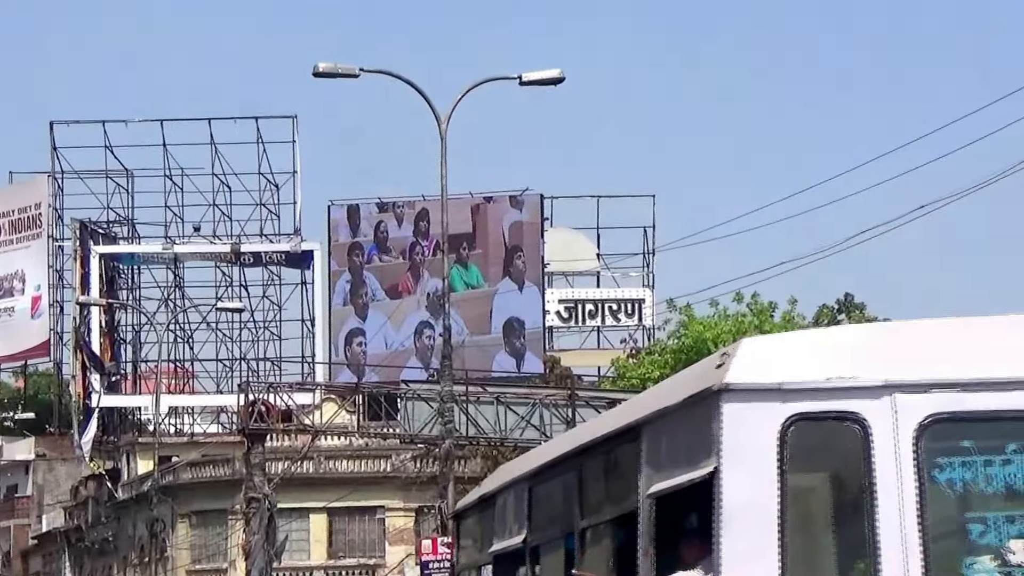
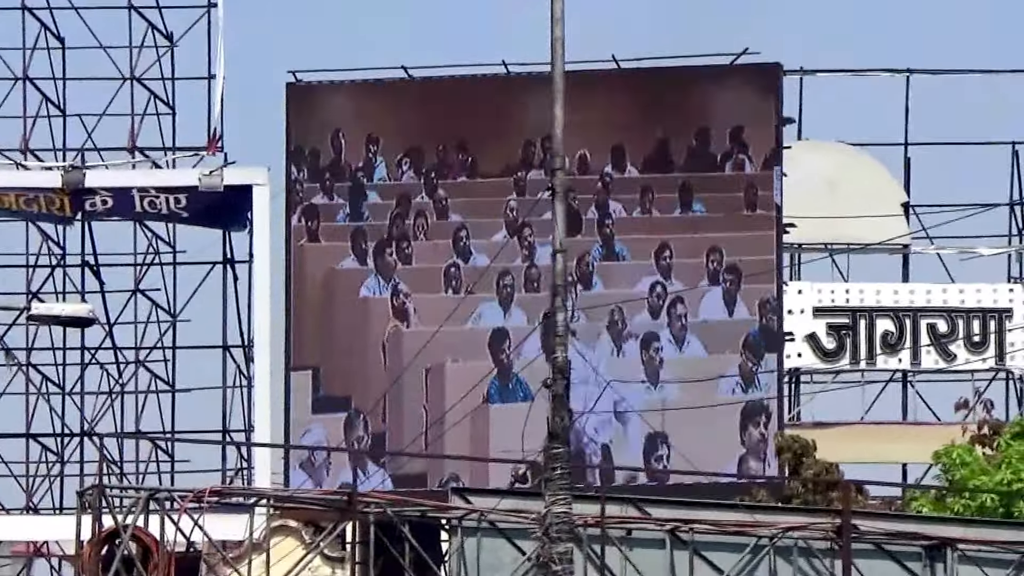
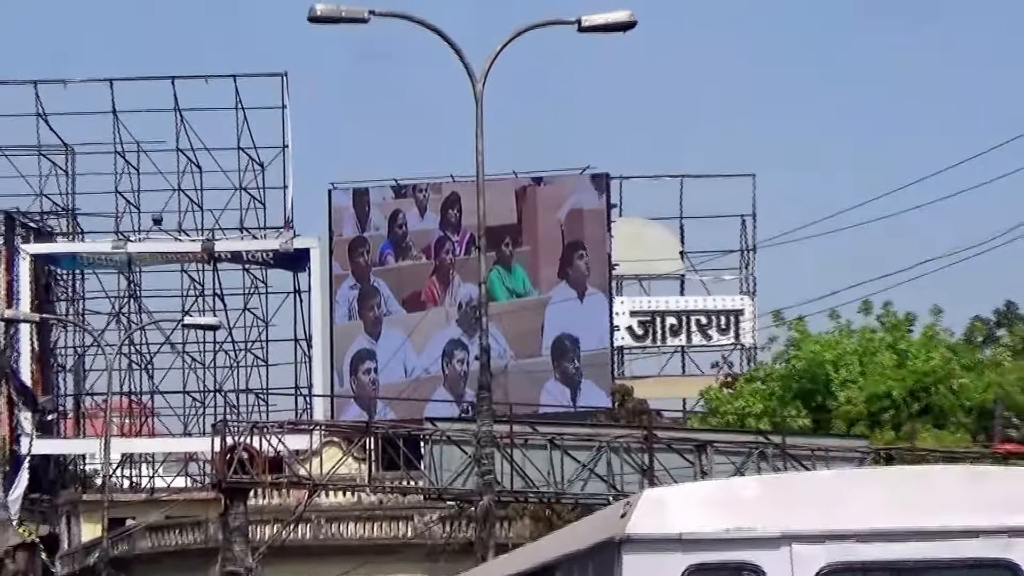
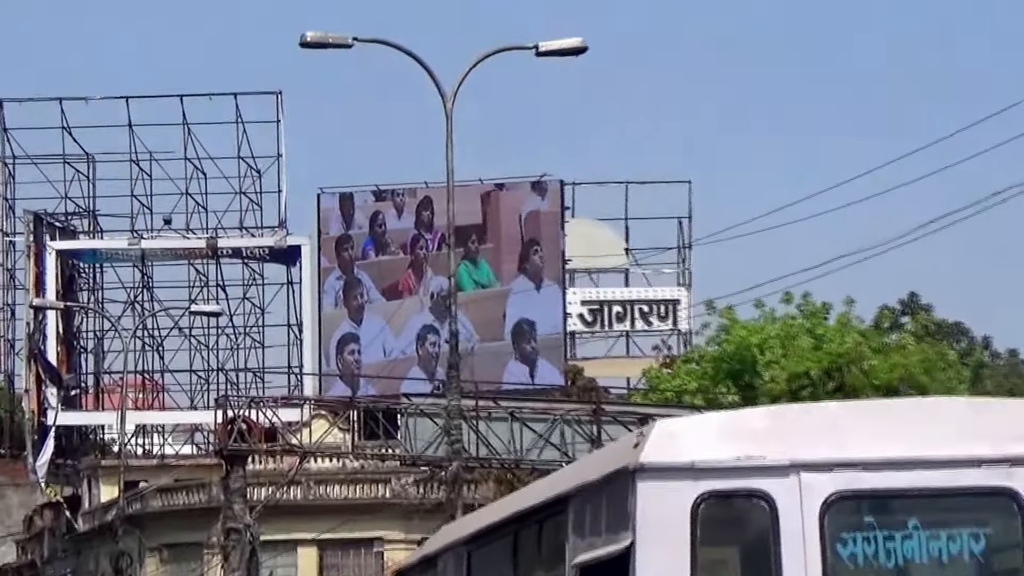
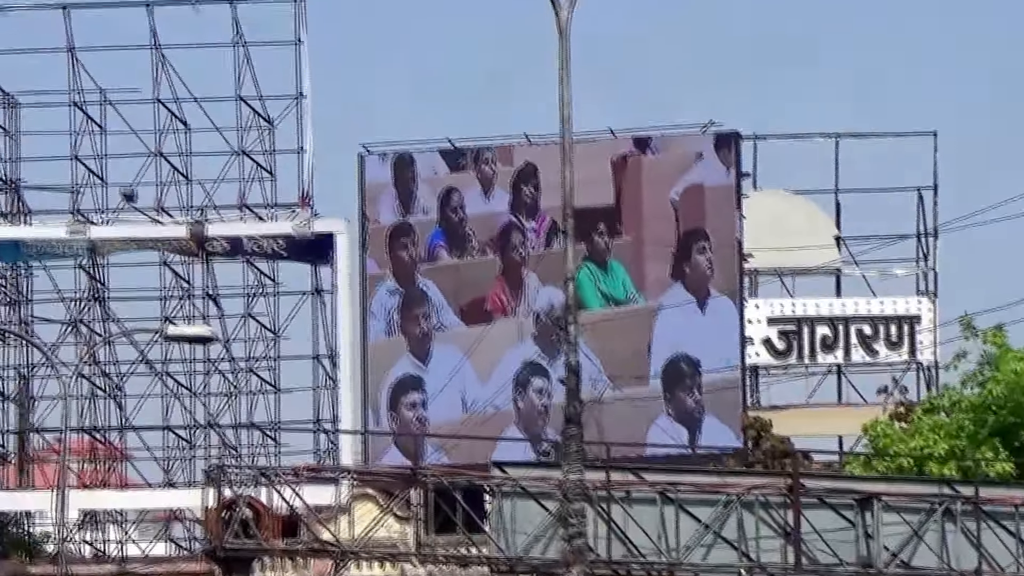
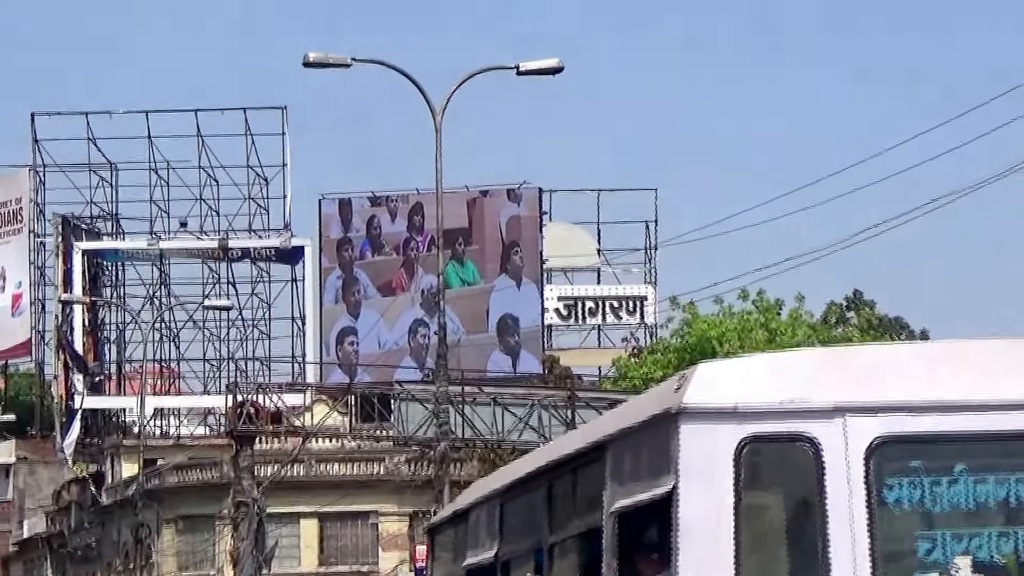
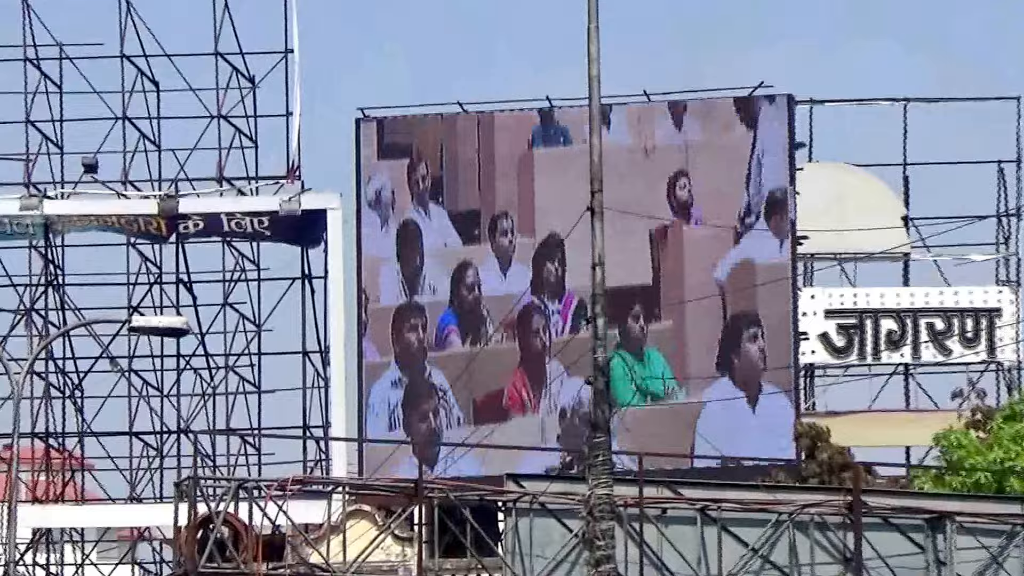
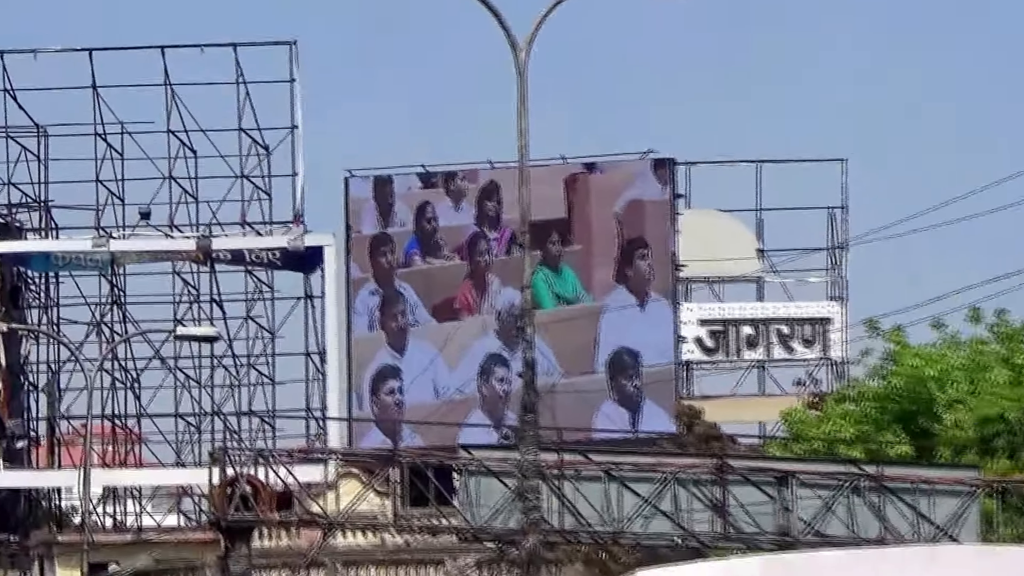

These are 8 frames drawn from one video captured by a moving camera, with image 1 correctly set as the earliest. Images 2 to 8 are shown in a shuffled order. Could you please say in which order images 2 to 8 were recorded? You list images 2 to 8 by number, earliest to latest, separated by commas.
6, 4, 3, 8, 5, 7, 2
